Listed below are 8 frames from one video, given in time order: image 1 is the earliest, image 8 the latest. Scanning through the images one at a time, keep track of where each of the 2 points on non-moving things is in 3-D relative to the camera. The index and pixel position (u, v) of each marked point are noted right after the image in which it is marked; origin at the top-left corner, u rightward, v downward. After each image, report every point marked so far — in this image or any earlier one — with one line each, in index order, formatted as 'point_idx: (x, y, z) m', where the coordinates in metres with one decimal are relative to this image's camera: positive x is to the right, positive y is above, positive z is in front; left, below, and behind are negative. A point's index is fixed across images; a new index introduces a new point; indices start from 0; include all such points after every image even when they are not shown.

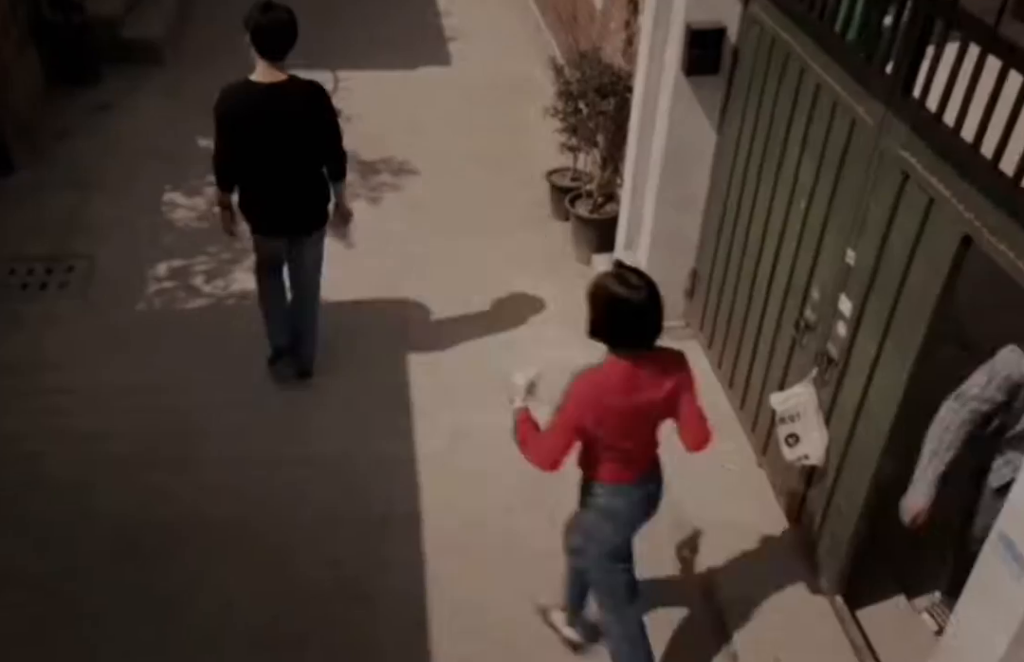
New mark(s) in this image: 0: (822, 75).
0: (+1.1, +0.9, +3.4) m
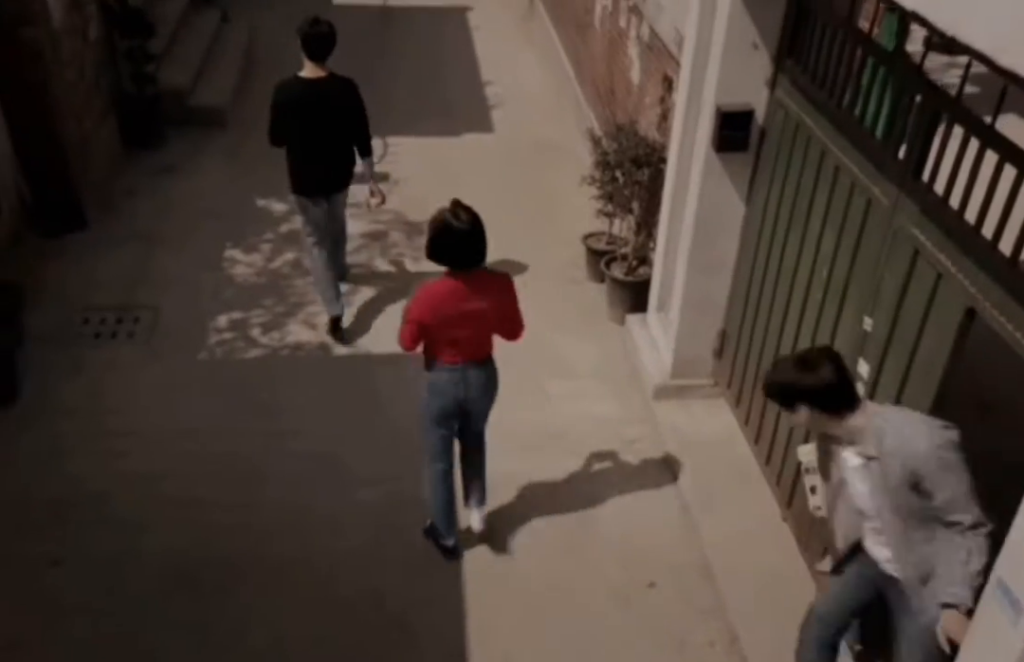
0: (+1.3, +0.7, +3.7) m
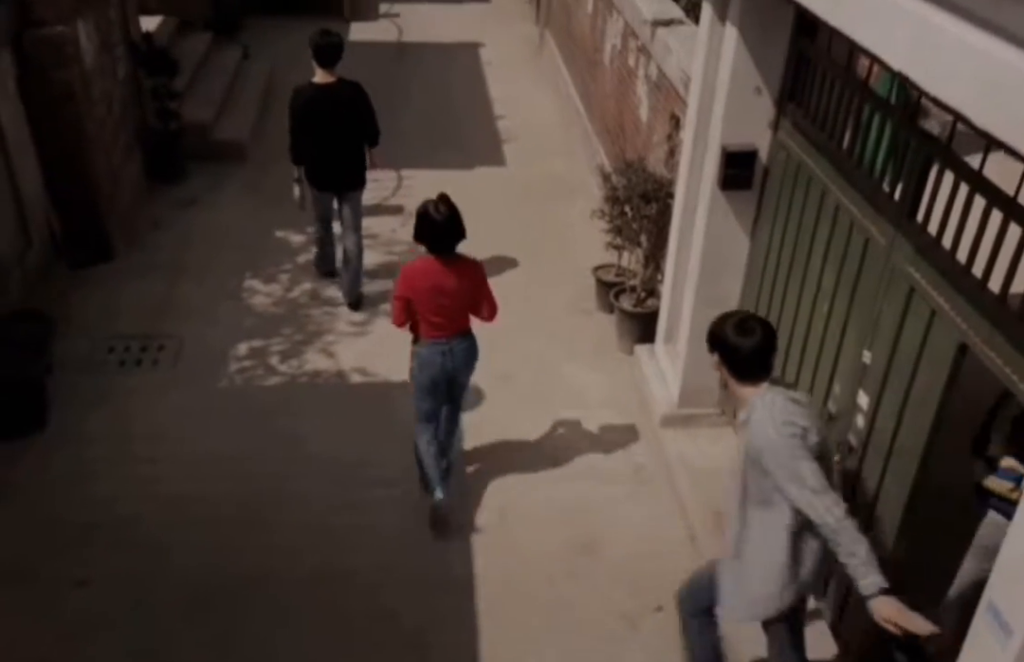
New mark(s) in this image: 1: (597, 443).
0: (+1.4, +0.6, +3.9) m
1: (+0.5, -0.6, +5.4) m
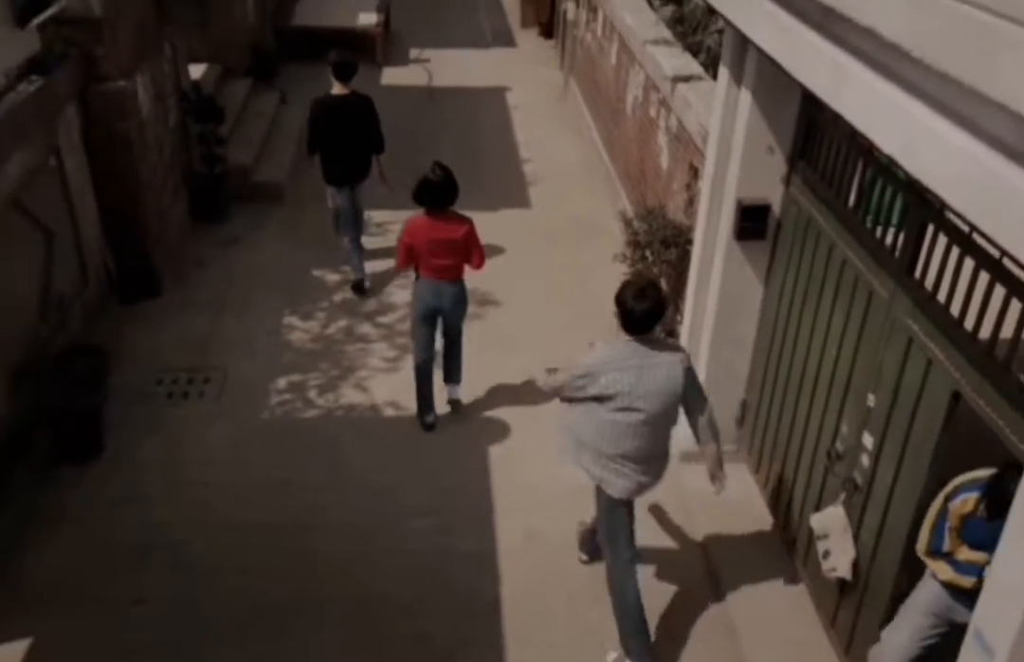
0: (+1.5, +0.4, +4.2) m
1: (+0.6, -0.9, +5.7) m
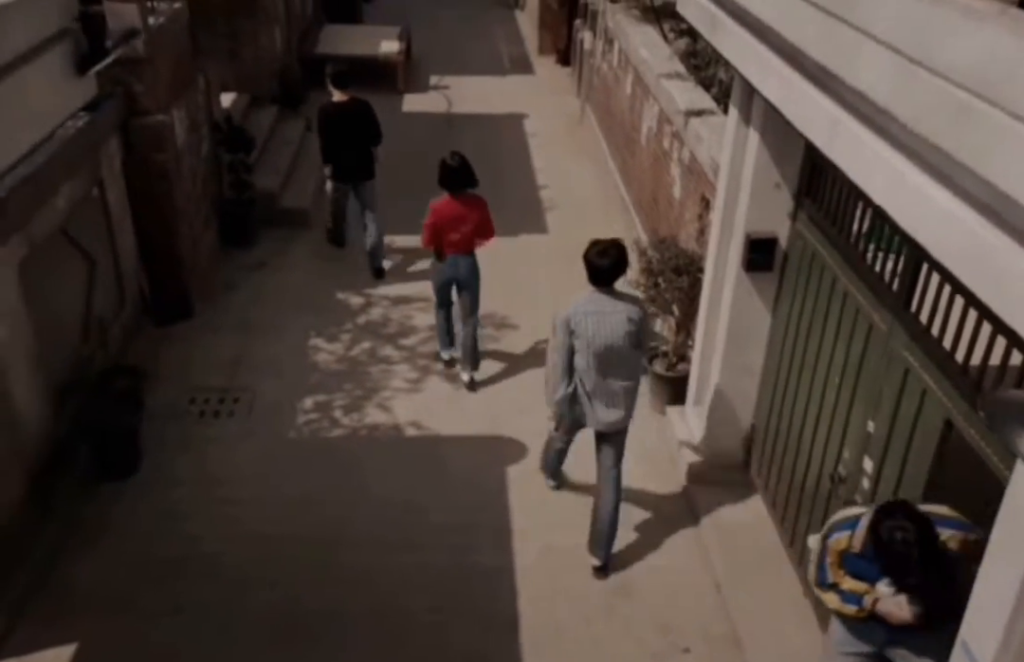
0: (+1.6, +0.2, +4.5) m
1: (+0.7, -1.0, +5.9) m
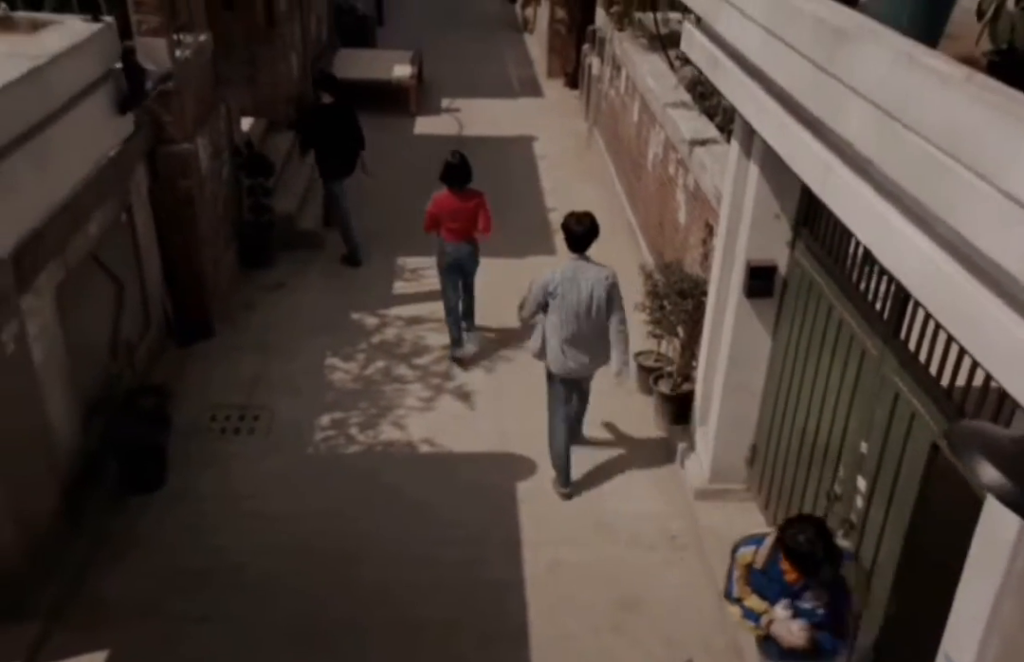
0: (+1.7, +0.1, +4.7) m
1: (+0.8, -1.2, +6.1) m
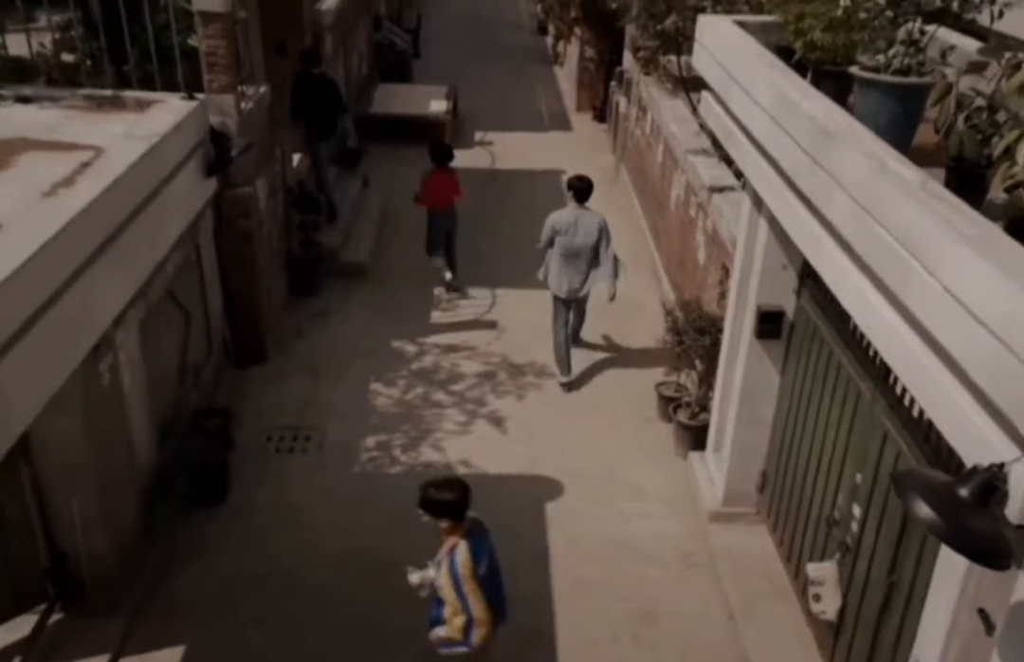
0: (+1.8, -0.1, +5.3) m
1: (+1.0, -1.4, +6.7) m
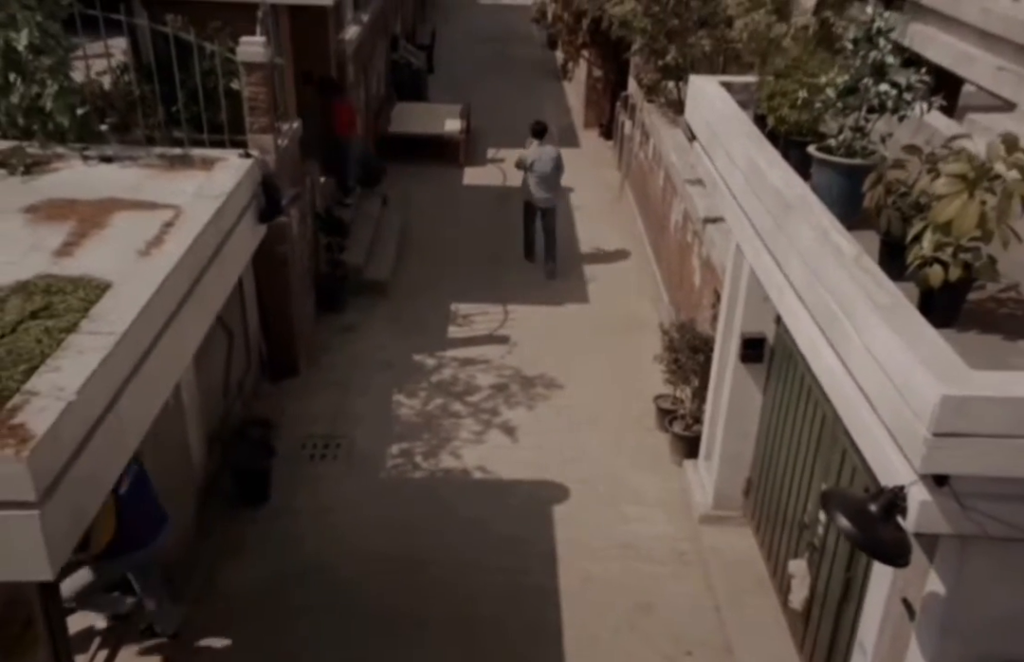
0: (+1.9, -0.3, +6.0) m
1: (+1.1, -1.6, +7.5) m
